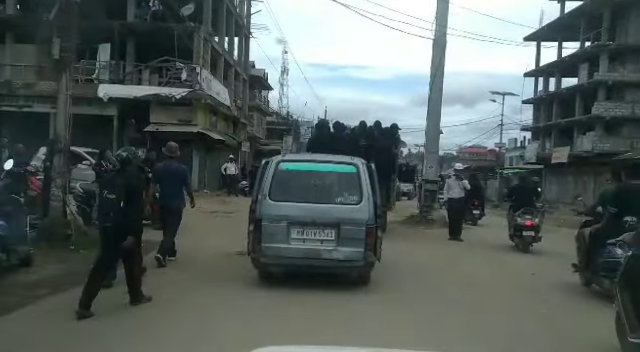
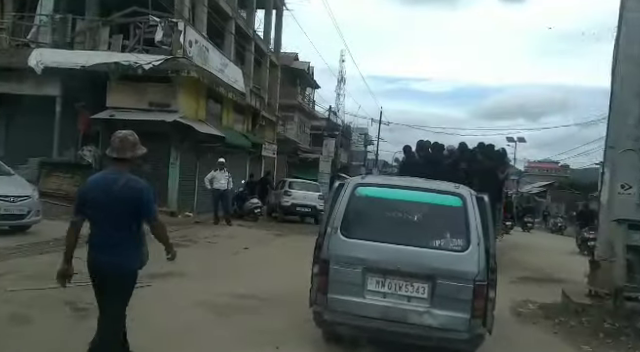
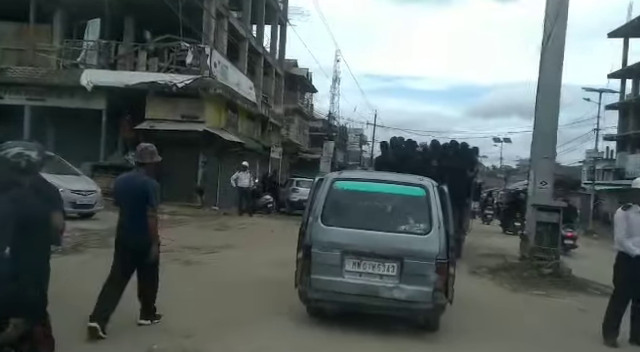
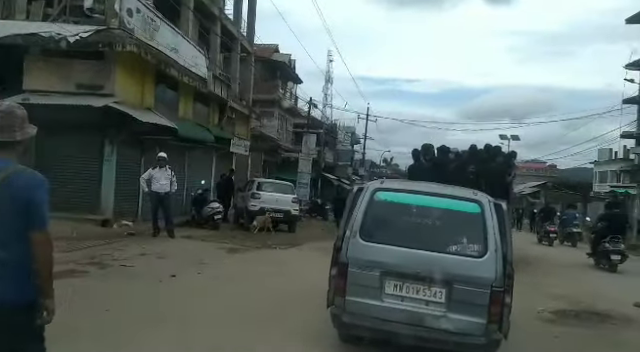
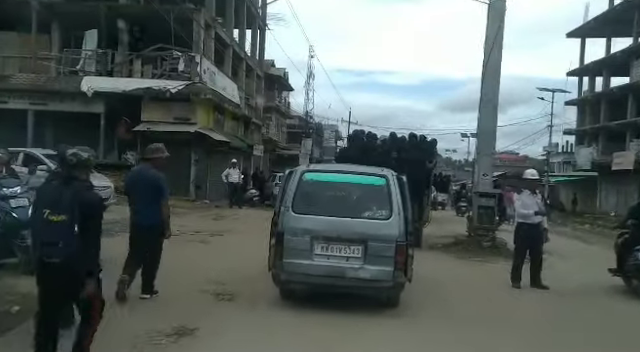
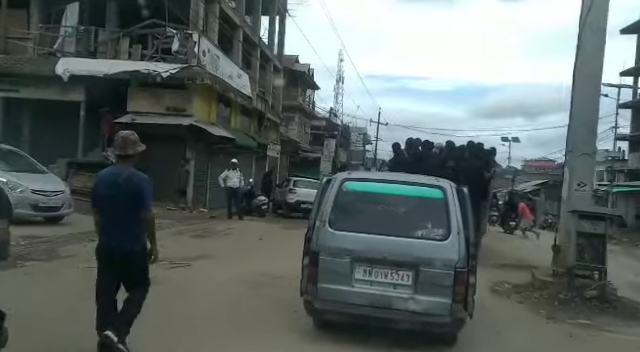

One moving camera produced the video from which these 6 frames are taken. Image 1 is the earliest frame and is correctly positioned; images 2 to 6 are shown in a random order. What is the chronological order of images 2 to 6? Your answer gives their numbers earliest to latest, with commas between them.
5, 3, 6, 2, 4
